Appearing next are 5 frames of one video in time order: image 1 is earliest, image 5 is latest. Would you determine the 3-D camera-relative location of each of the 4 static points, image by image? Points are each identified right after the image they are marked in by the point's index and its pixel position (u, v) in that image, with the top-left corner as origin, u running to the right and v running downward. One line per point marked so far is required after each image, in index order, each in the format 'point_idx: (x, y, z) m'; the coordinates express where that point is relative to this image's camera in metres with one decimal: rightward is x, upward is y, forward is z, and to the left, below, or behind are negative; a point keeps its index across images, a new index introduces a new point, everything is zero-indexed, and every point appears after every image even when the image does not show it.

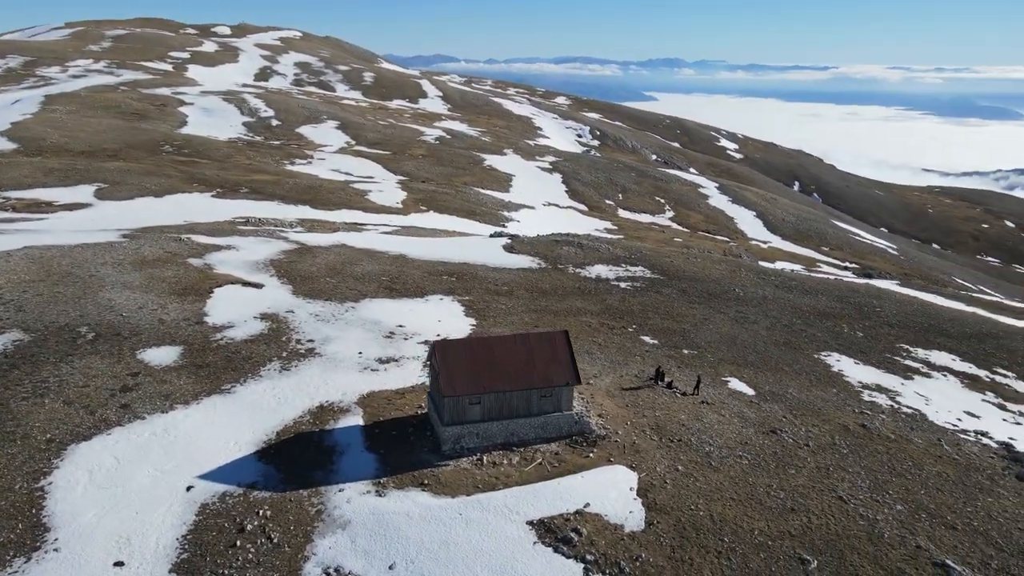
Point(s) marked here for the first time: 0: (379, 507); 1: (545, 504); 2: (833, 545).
0: (-3.5, -5.9, +19.8) m
1: (+0.9, -5.8, +19.8) m
2: (+8.6, -6.8, +19.3) m
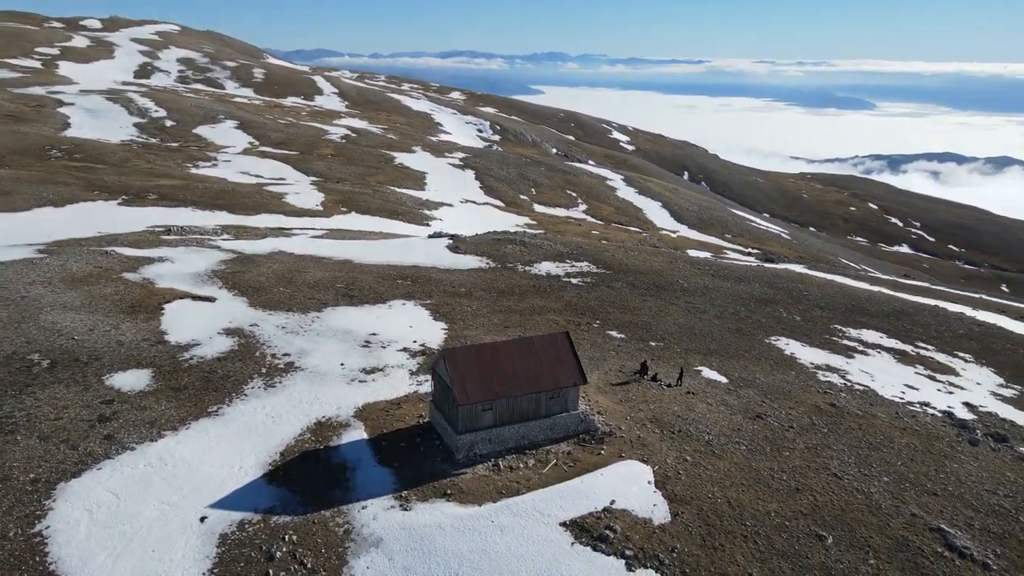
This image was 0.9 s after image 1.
0: (-2.6, -6.2, +19.5) m
1: (+1.7, -5.9, +20.1) m
2: (+9.4, -6.5, +20.7) m
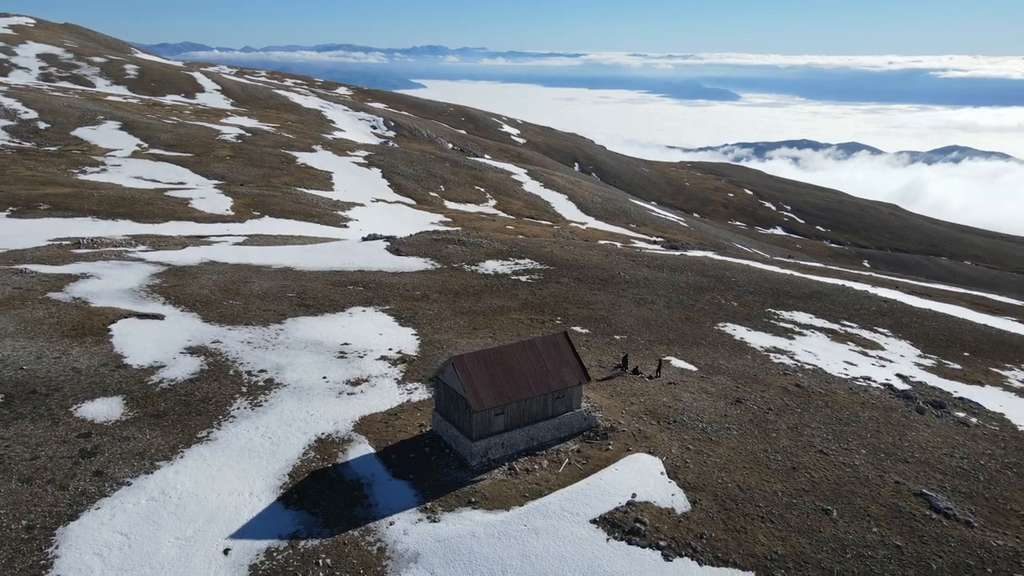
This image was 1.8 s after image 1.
0: (-1.8, -6.4, +19.3) m
1: (+2.4, -6.0, +20.6) m
2: (+10.0, -6.2, +22.2) m
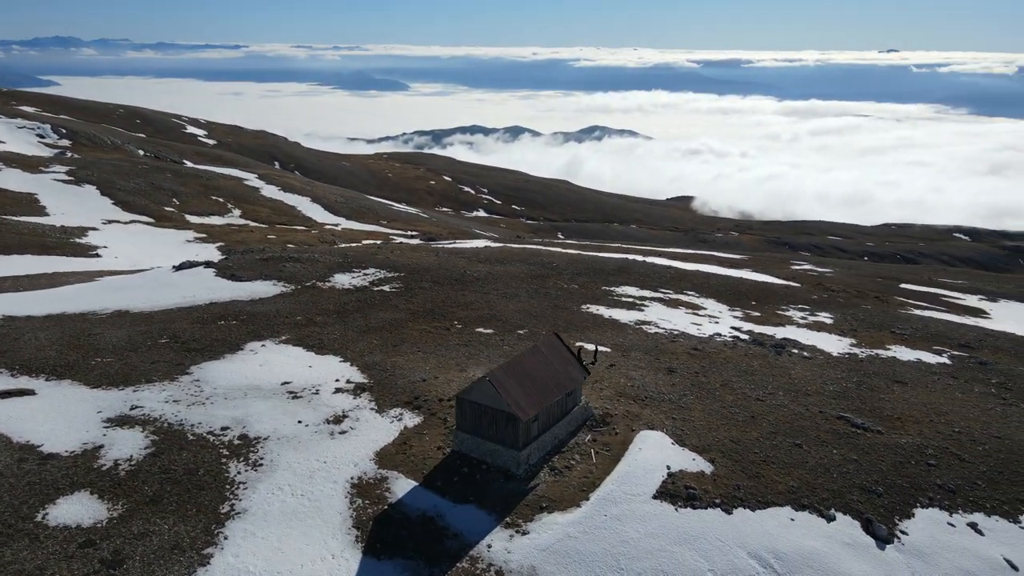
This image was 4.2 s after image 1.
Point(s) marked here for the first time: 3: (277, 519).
0: (+0.9, -6.9, +20.0) m
1: (+4.2, -5.9, +22.7) m
2: (+10.5, -5.2, +27.2) m
3: (-6.4, -6.3, +19.9) m
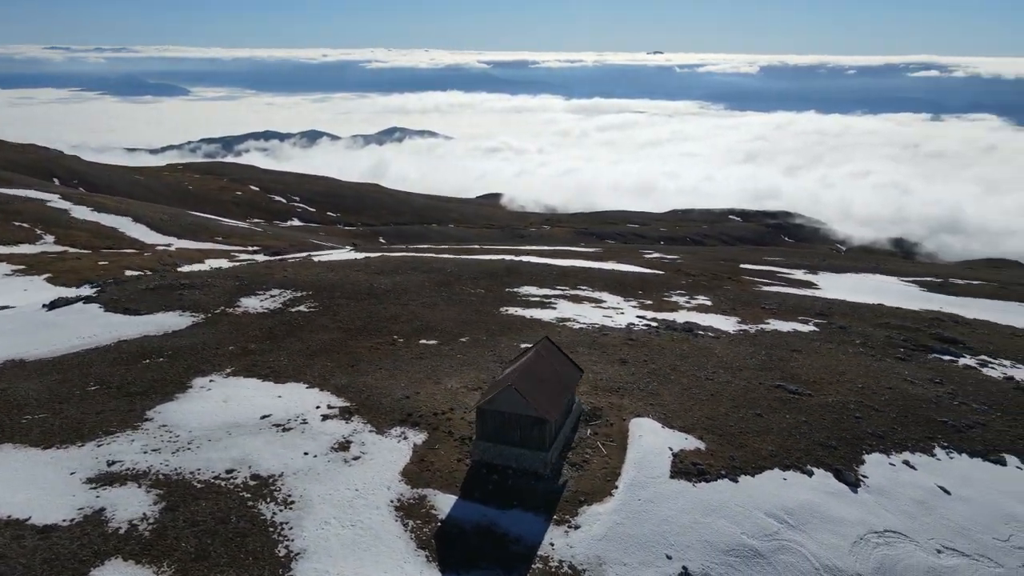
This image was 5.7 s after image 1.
0: (+2.5, -7.1, +21.4) m
1: (+4.9, -5.9, +24.8) m
2: (+9.9, -4.7, +30.6) m
3: (-4.5, -7.0, +19.5) m
